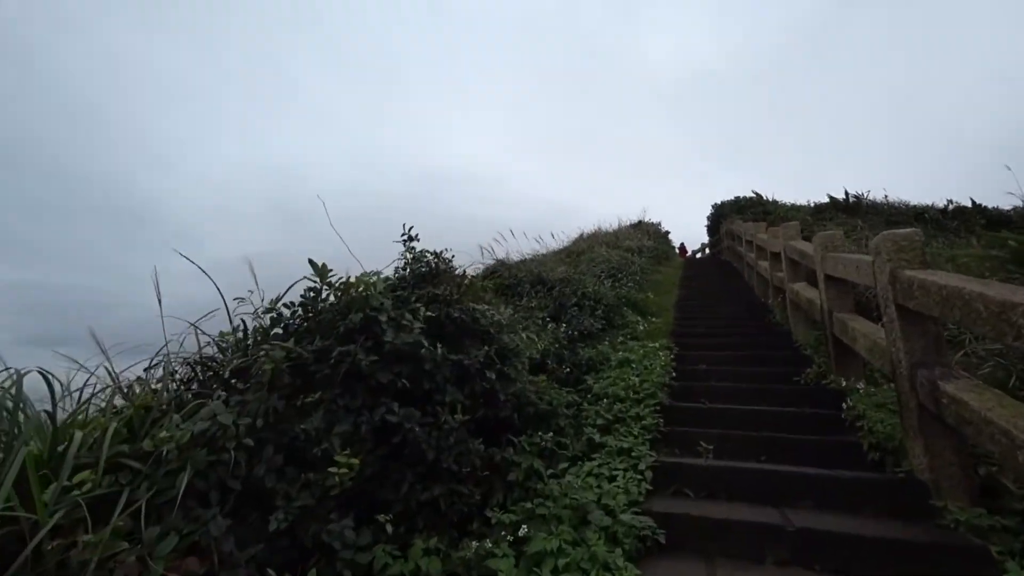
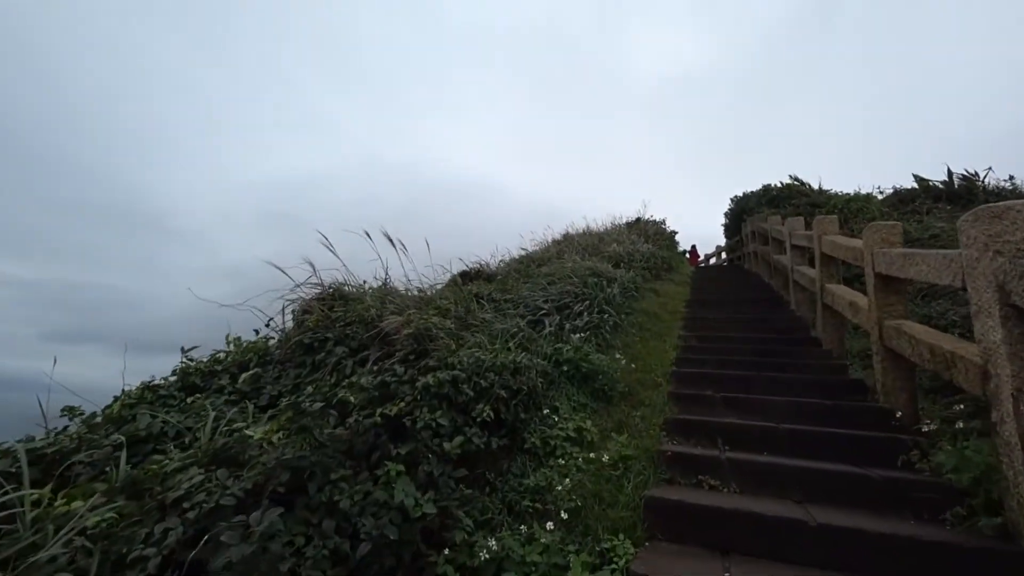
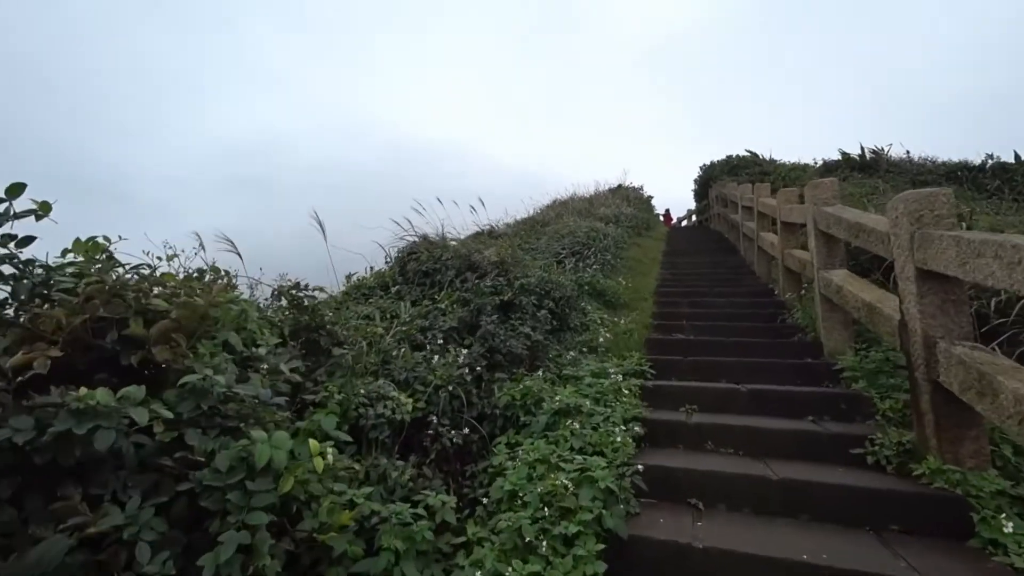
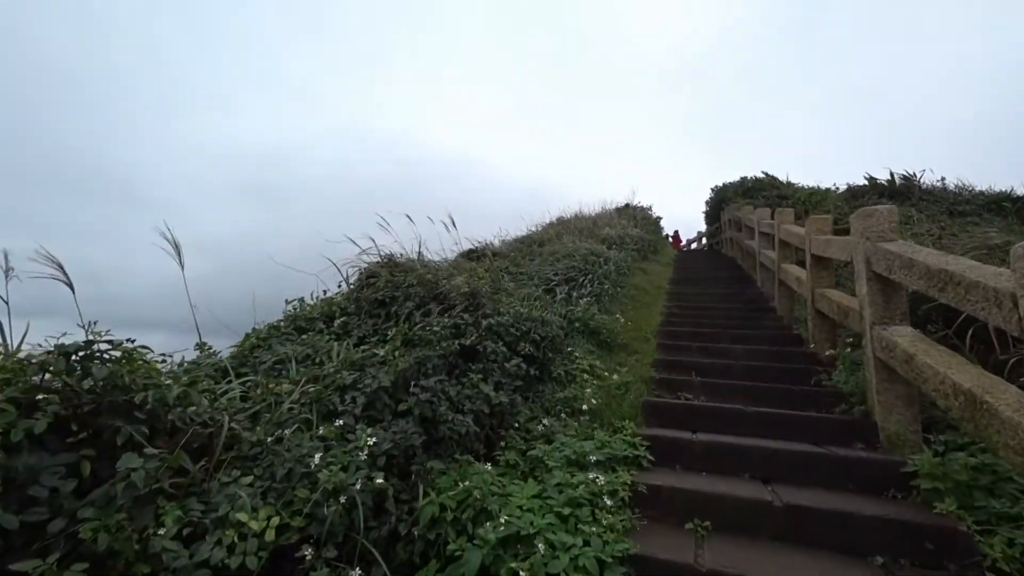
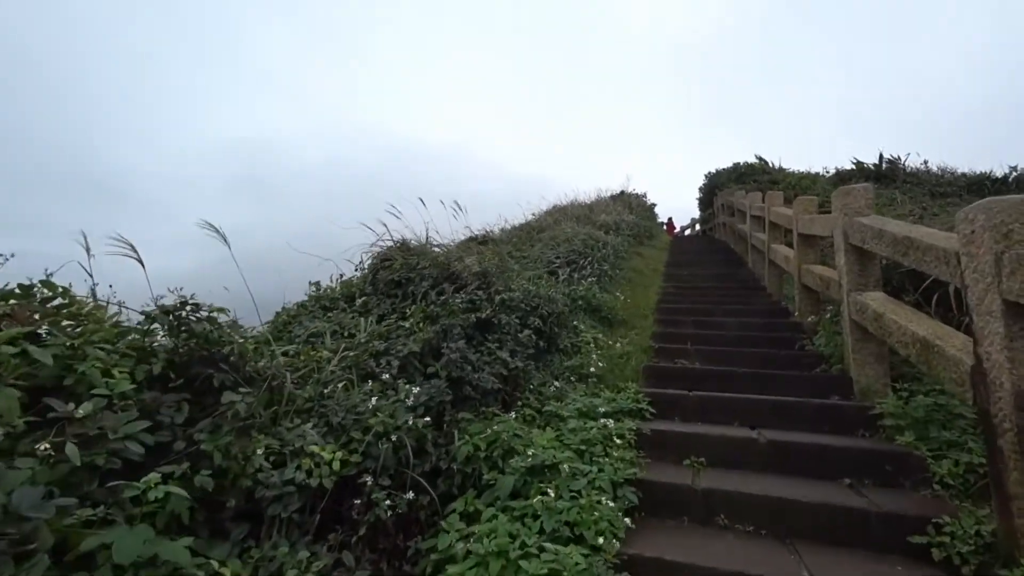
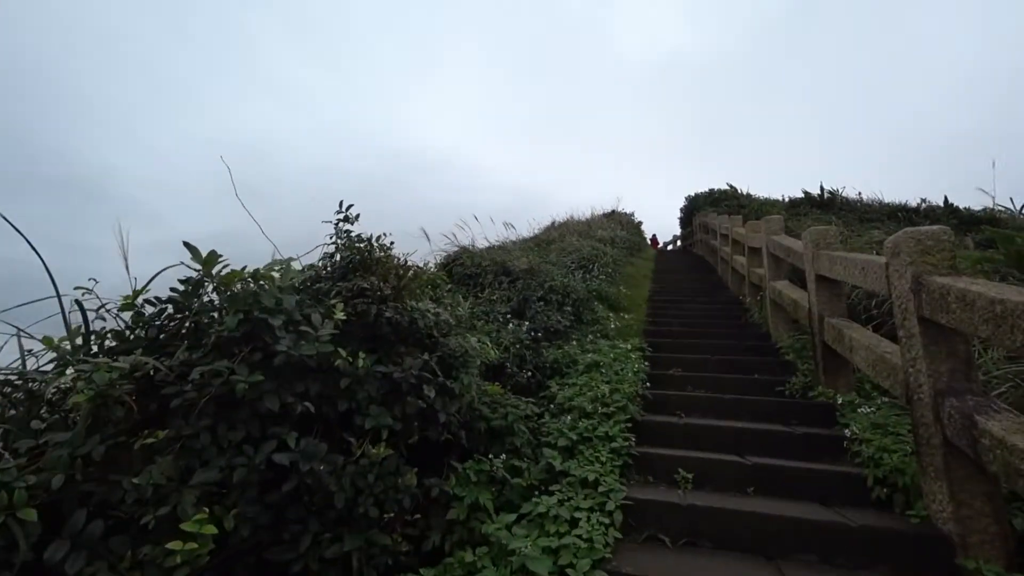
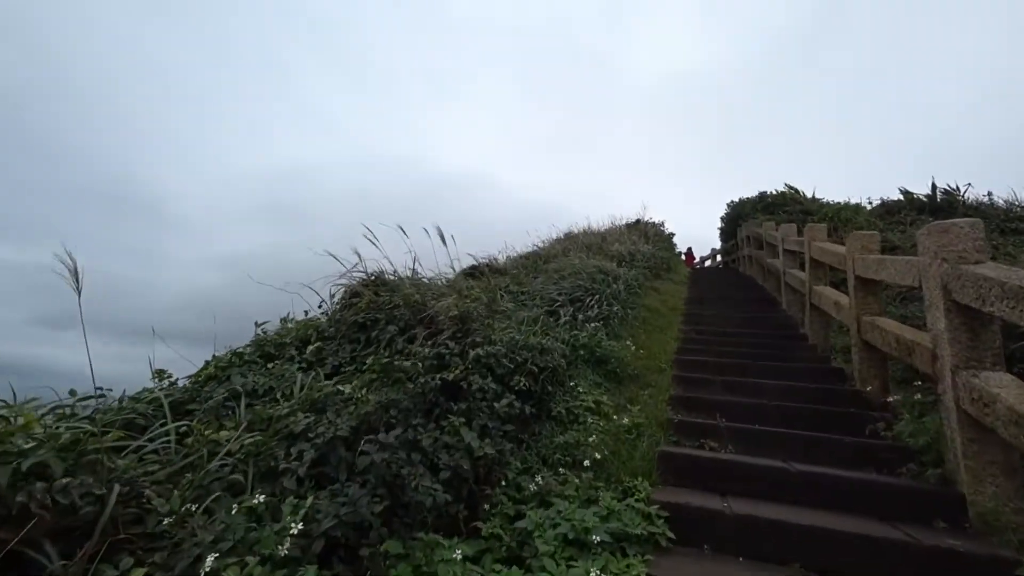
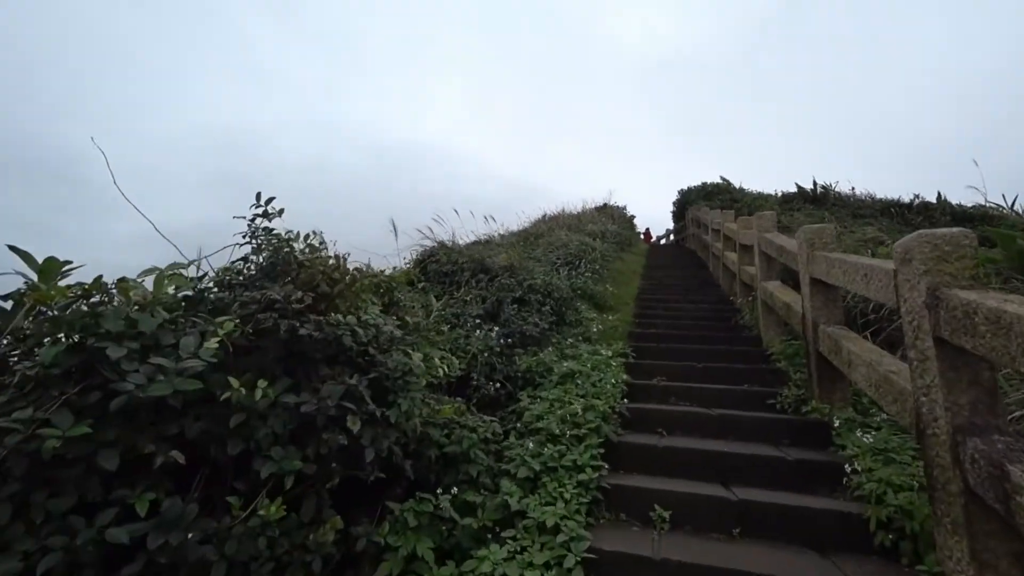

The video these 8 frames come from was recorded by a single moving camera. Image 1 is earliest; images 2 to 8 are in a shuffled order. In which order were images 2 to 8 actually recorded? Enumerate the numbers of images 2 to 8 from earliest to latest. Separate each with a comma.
6, 8, 3, 5, 4, 7, 2
